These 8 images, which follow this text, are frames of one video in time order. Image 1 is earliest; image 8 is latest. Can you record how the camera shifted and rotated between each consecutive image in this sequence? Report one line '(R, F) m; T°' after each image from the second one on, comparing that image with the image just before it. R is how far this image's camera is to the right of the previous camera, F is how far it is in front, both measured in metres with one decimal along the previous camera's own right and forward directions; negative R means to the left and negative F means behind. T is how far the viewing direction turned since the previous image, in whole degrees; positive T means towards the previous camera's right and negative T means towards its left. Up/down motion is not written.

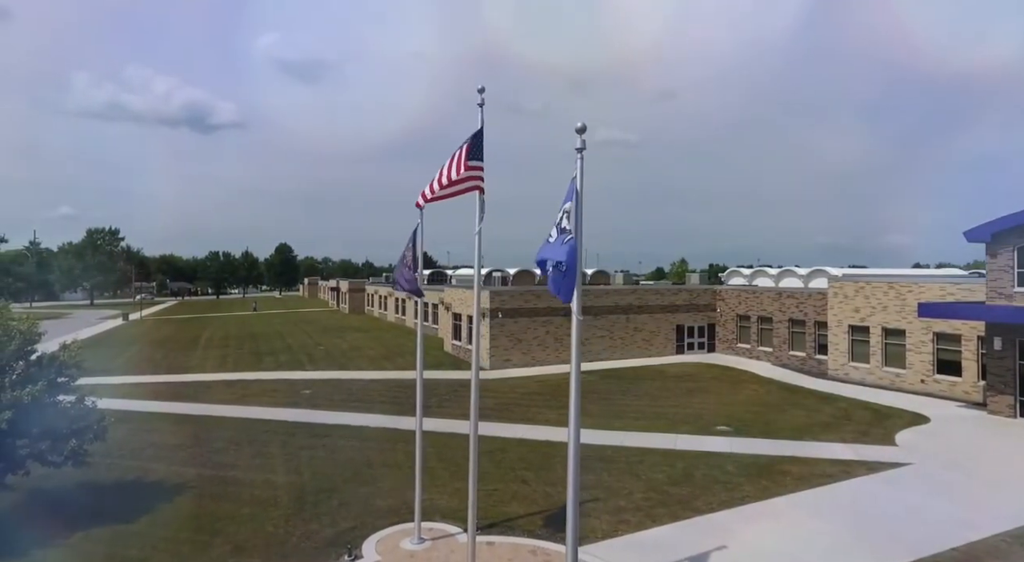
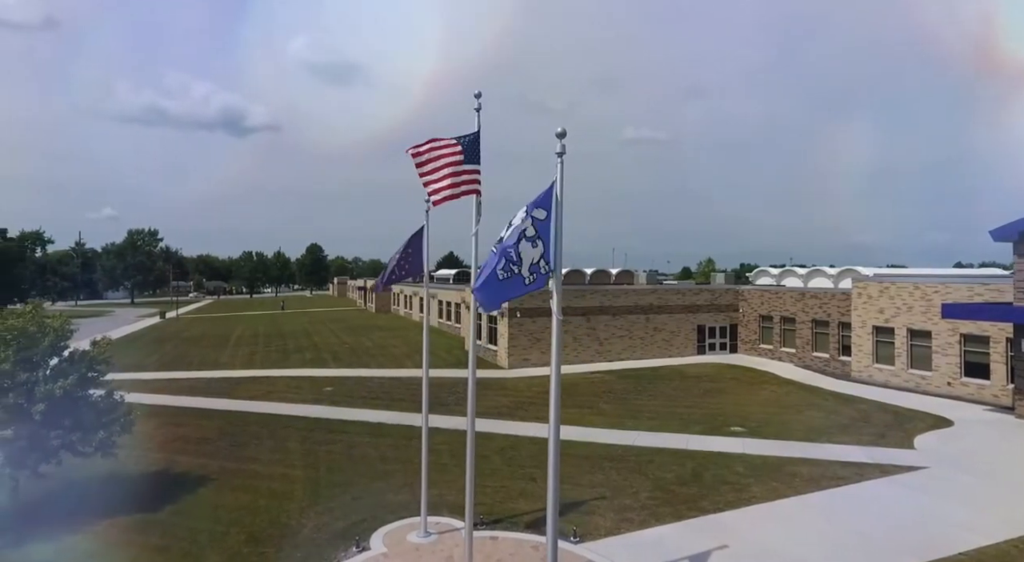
(+0.6, -0.3) m; -3°
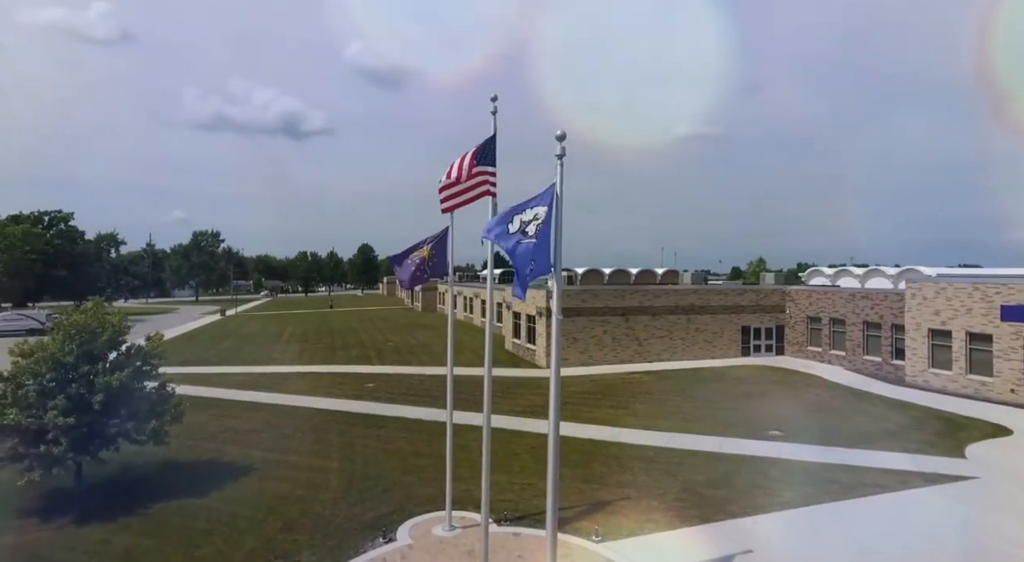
(+0.7, -0.2) m; -5°
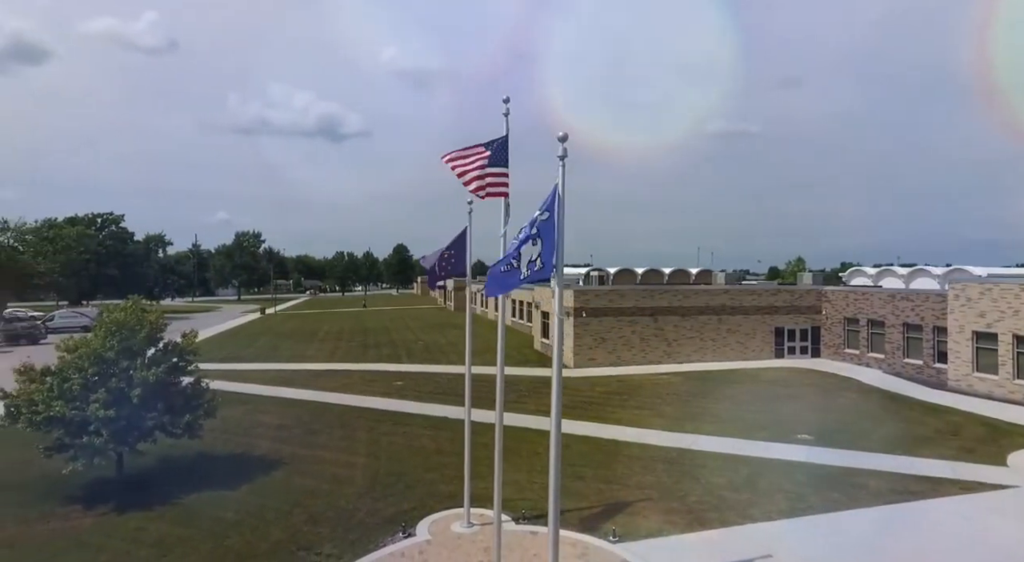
(+0.4, -0.1) m; -4°
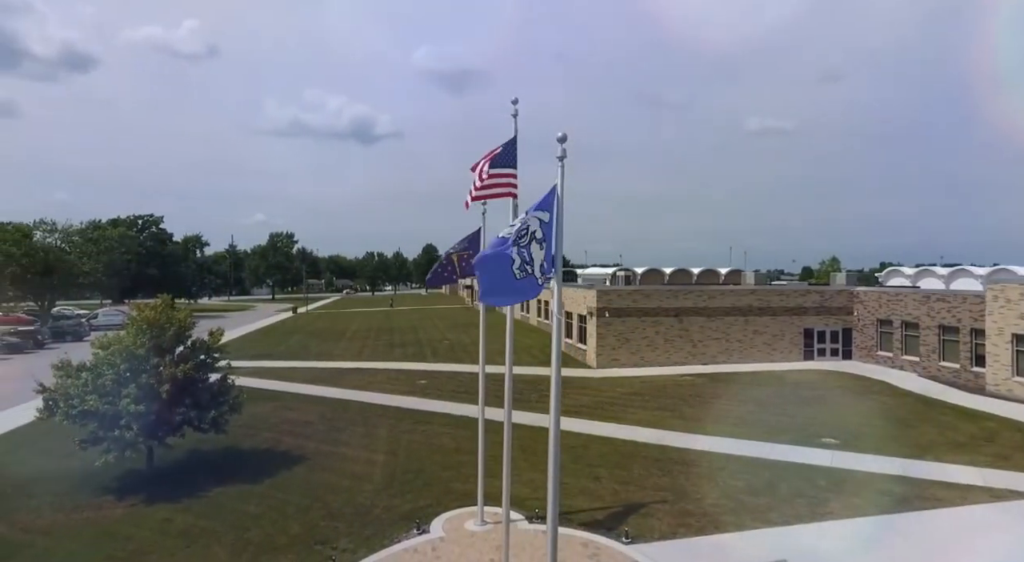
(+0.4, -0.1) m; -3°
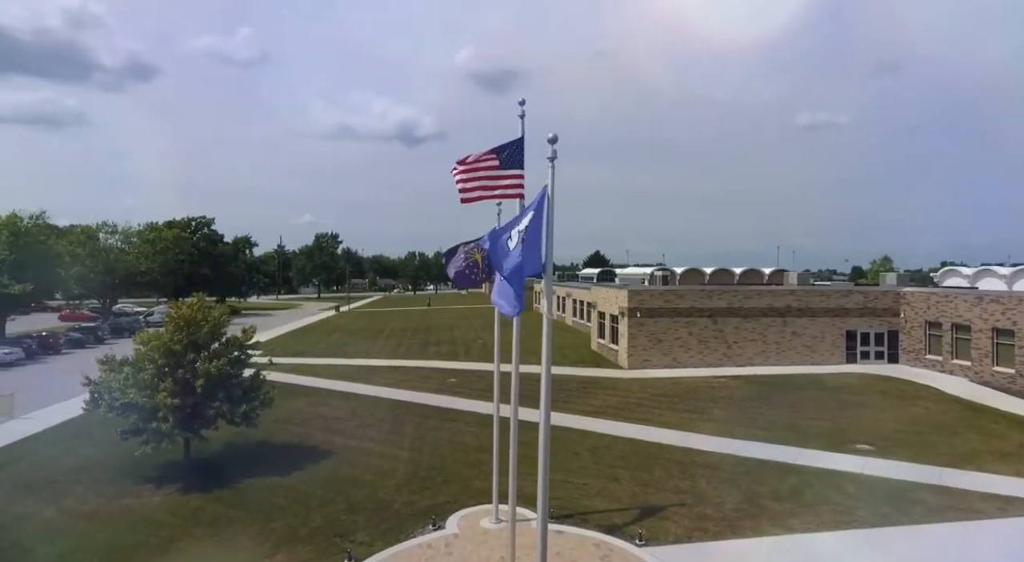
(+0.7, 0.0) m; -5°
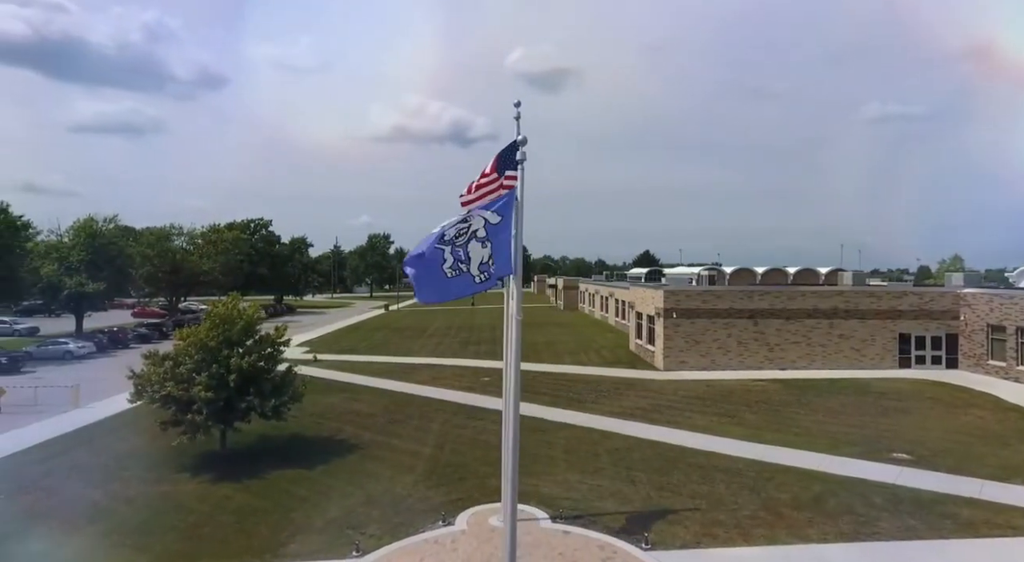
(+1.2, 0.0) m; -6°
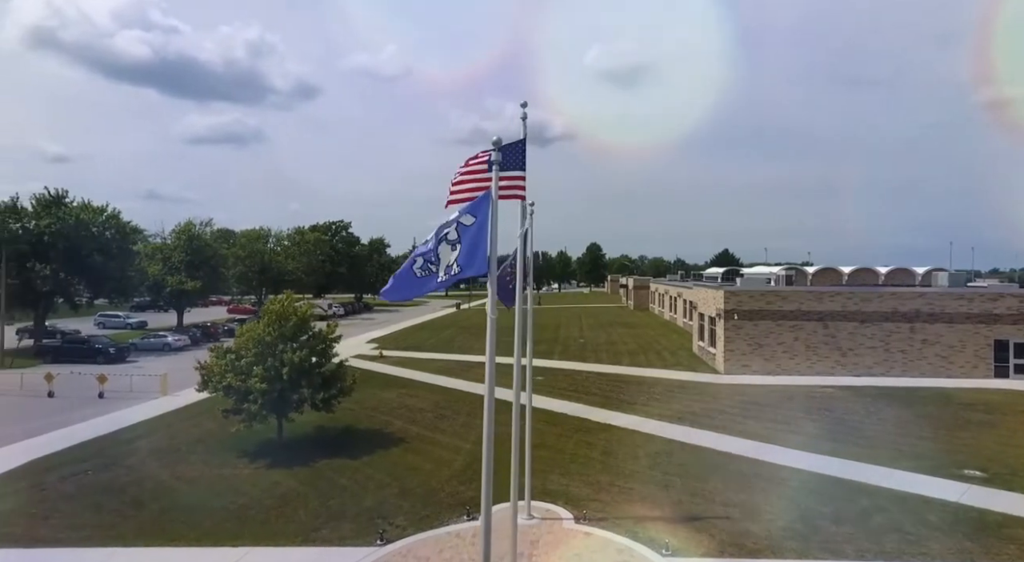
(+1.5, +0.2) m; -9°
